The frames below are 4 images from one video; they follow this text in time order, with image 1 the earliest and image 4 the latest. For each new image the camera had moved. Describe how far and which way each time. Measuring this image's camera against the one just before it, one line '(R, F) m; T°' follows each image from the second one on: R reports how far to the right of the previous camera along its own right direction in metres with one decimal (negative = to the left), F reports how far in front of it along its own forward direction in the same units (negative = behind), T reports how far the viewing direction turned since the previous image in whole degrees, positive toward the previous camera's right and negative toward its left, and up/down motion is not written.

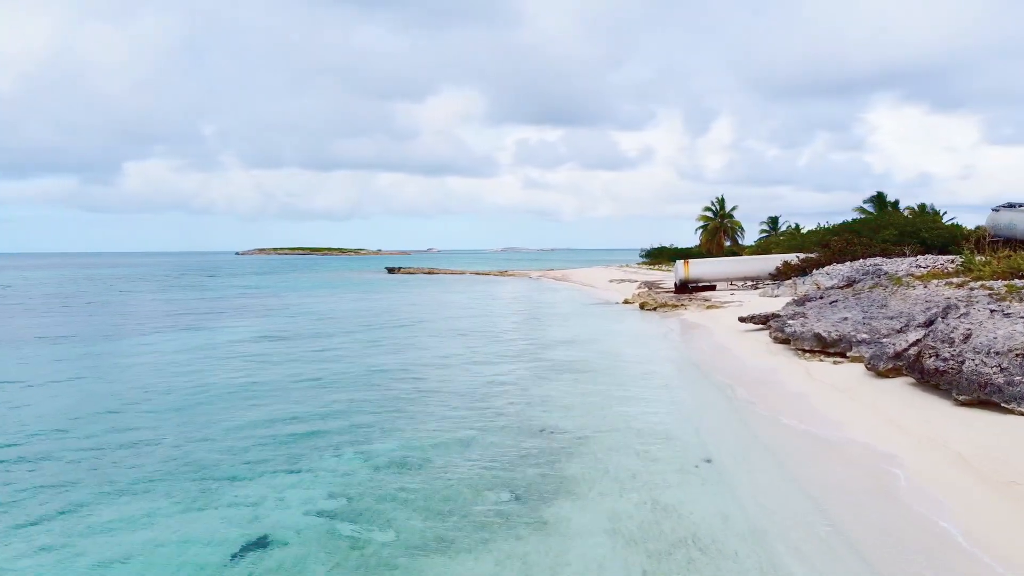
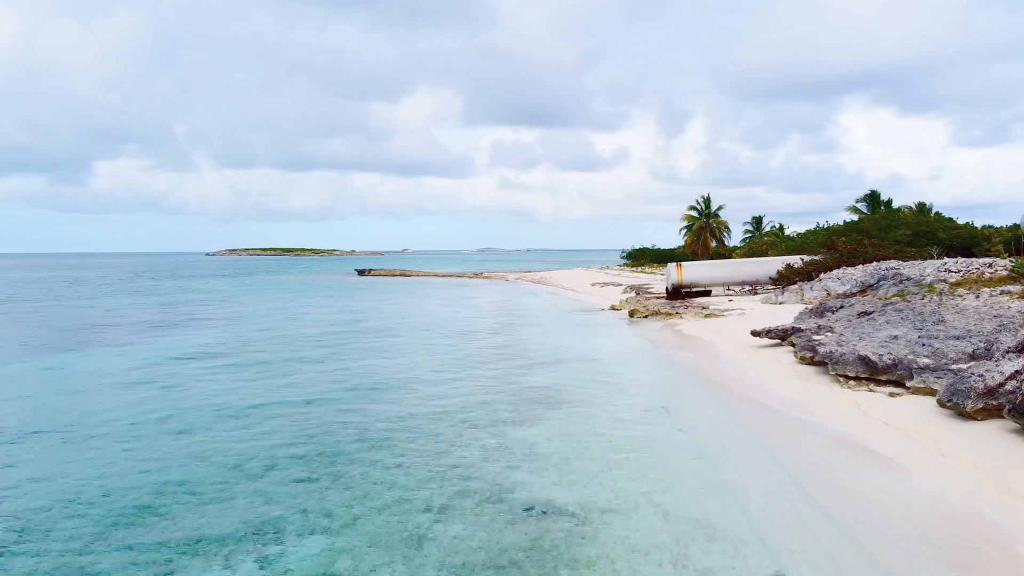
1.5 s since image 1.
(0.0, +2.8) m; +2°
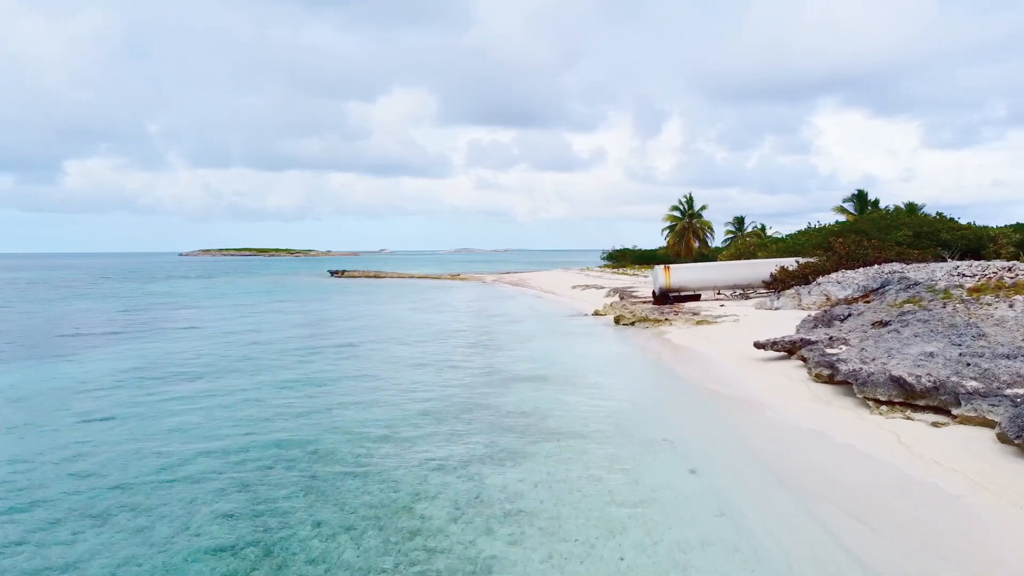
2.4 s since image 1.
(0.0, +1.7) m; +2°
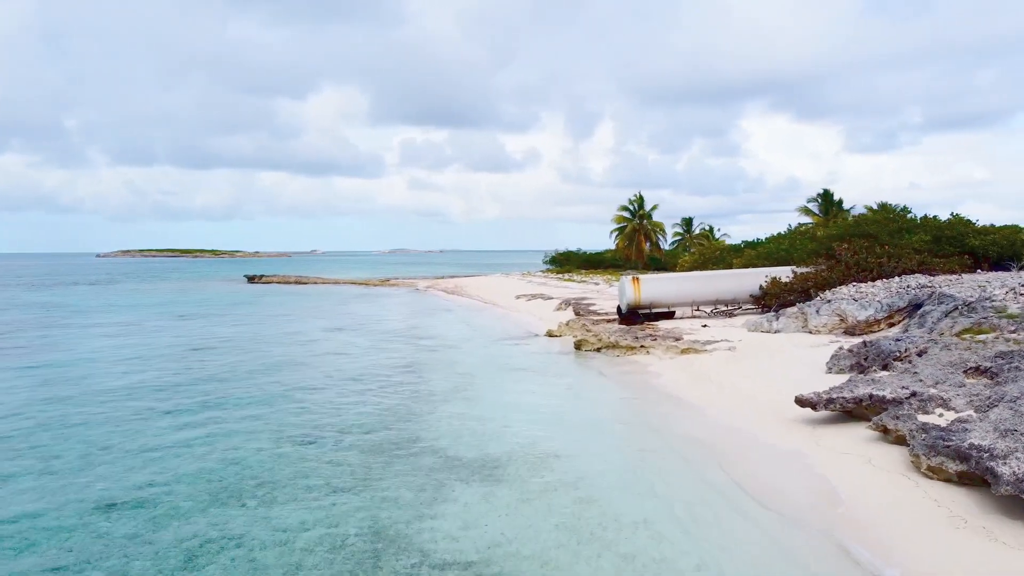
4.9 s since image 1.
(0.0, +4.9) m; +4°
